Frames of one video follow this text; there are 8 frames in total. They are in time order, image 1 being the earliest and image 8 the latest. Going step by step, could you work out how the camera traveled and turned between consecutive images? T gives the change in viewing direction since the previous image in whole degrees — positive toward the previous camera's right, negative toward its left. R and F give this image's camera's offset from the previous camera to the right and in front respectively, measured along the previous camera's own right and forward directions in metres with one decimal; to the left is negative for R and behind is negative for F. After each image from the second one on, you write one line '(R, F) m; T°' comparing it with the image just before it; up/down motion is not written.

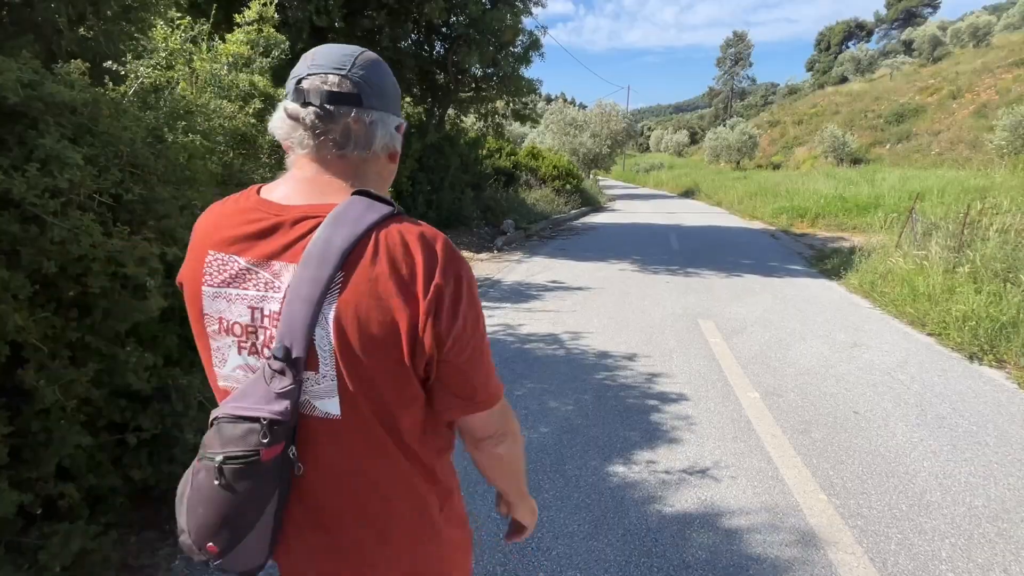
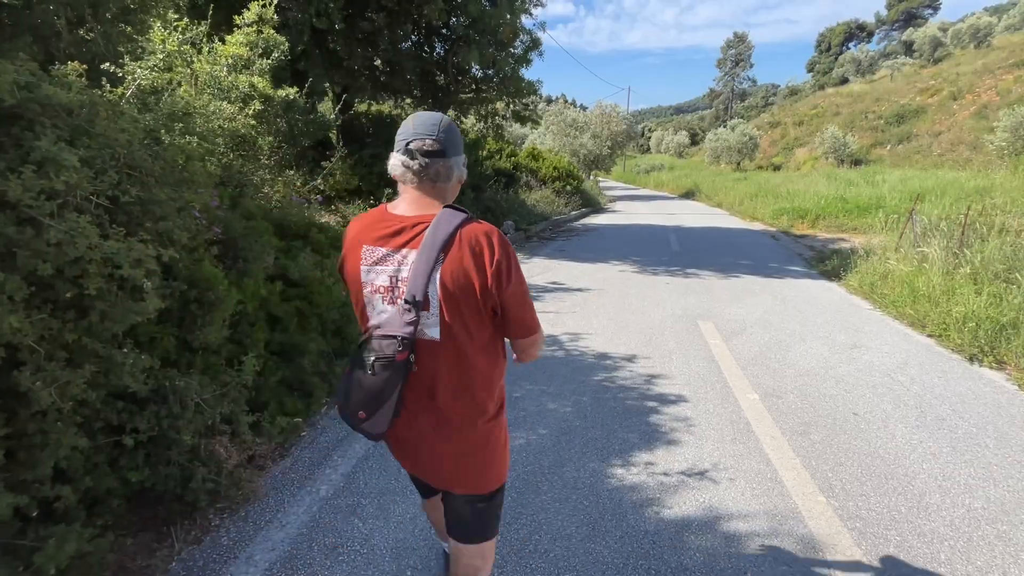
(0.0, 0.0) m; 0°
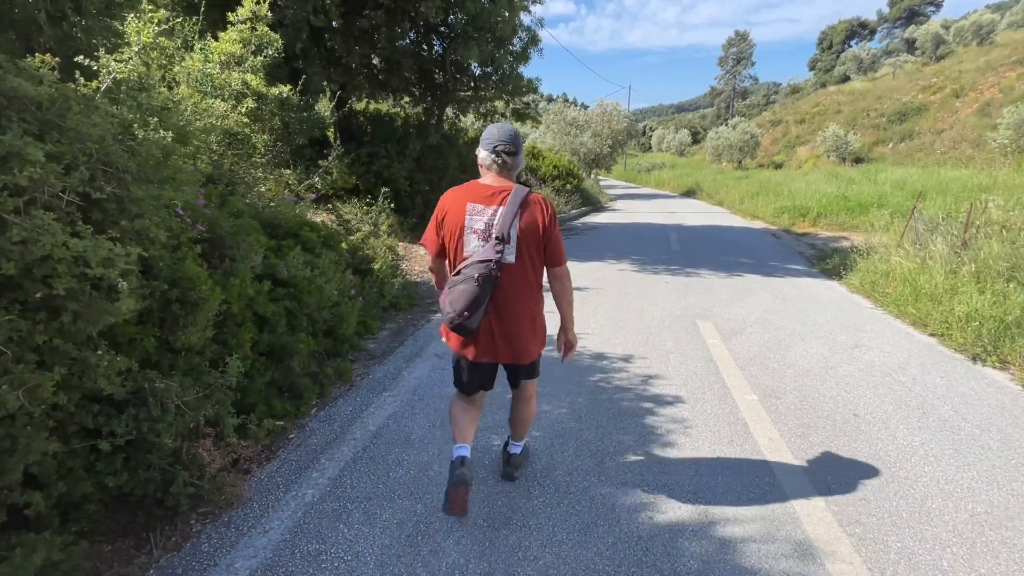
(+0.1, +0.1) m; 0°
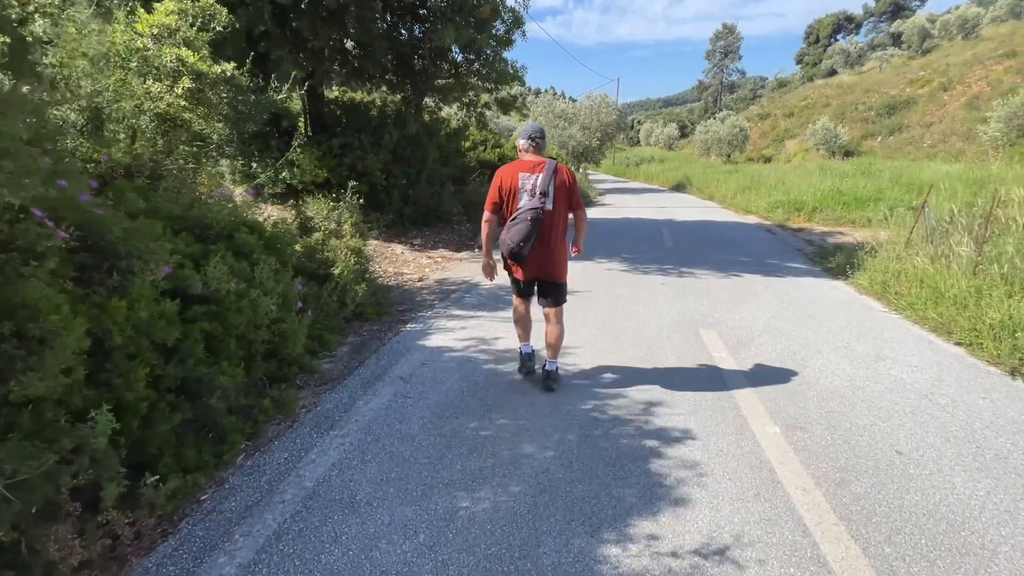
(+0.1, +0.8) m; +1°
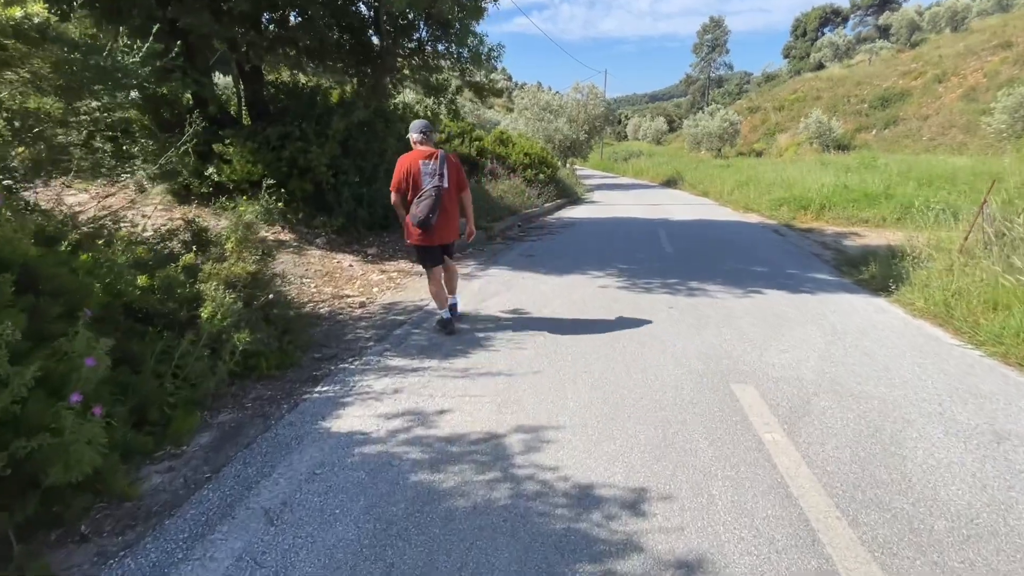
(+0.3, +1.9) m; +1°
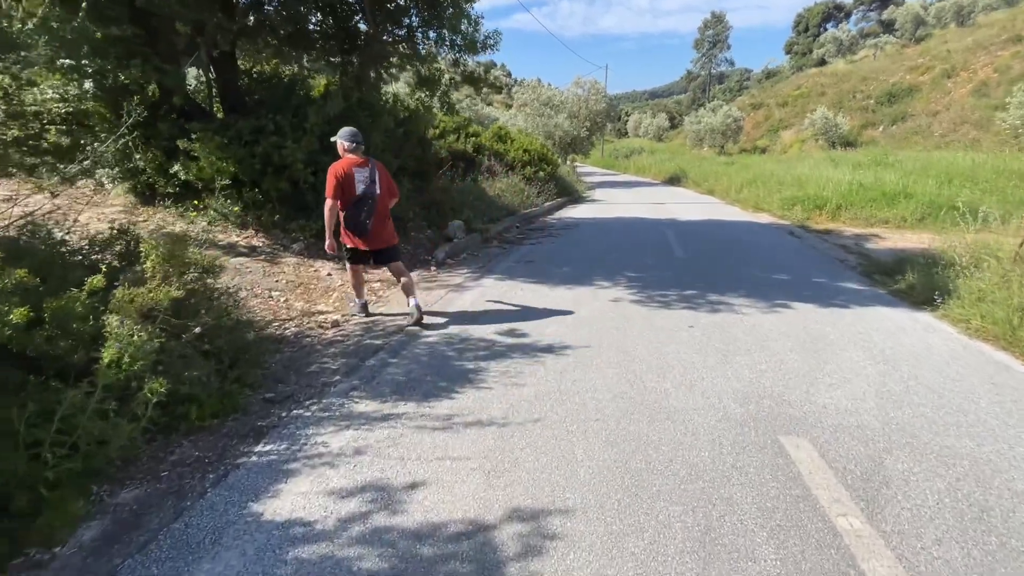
(0.0, +1.0) m; 0°
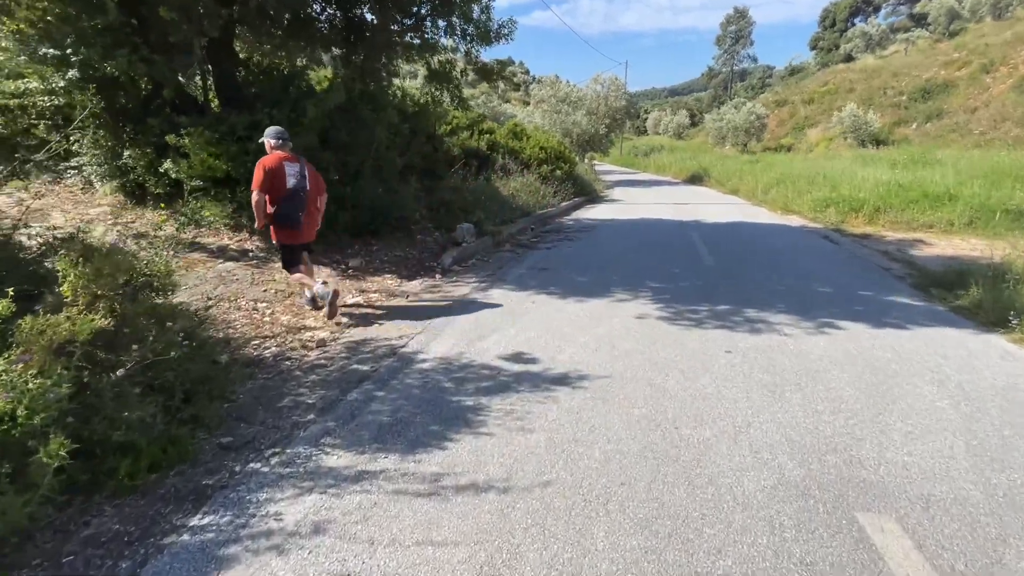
(+0.1, +0.8) m; -2°
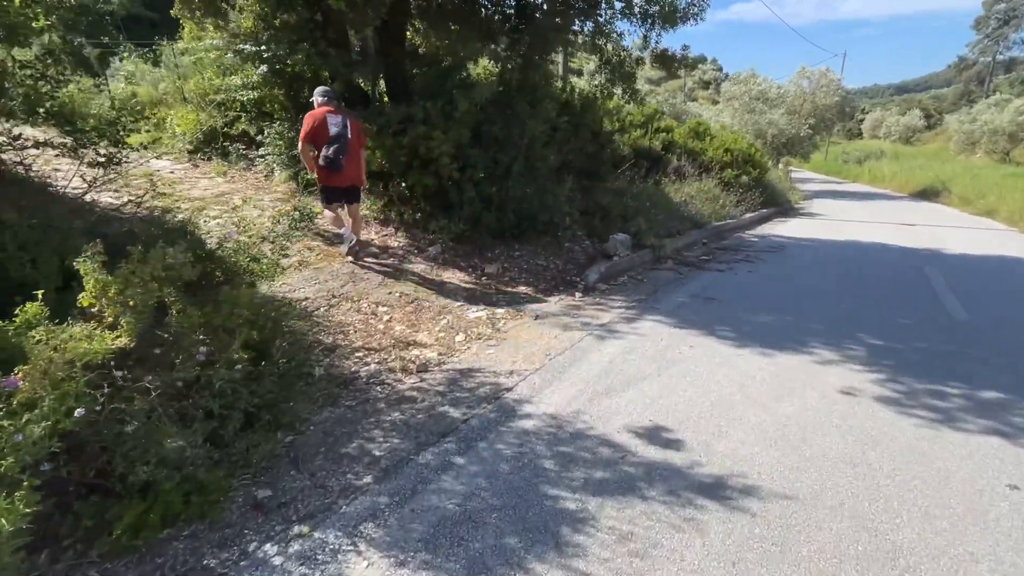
(+0.1, +1.2) m; -18°
